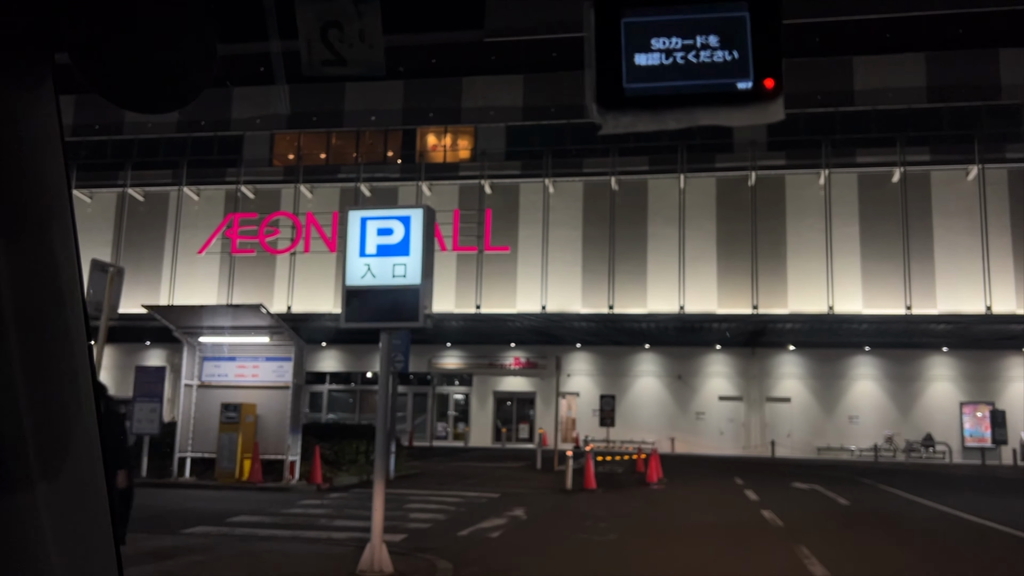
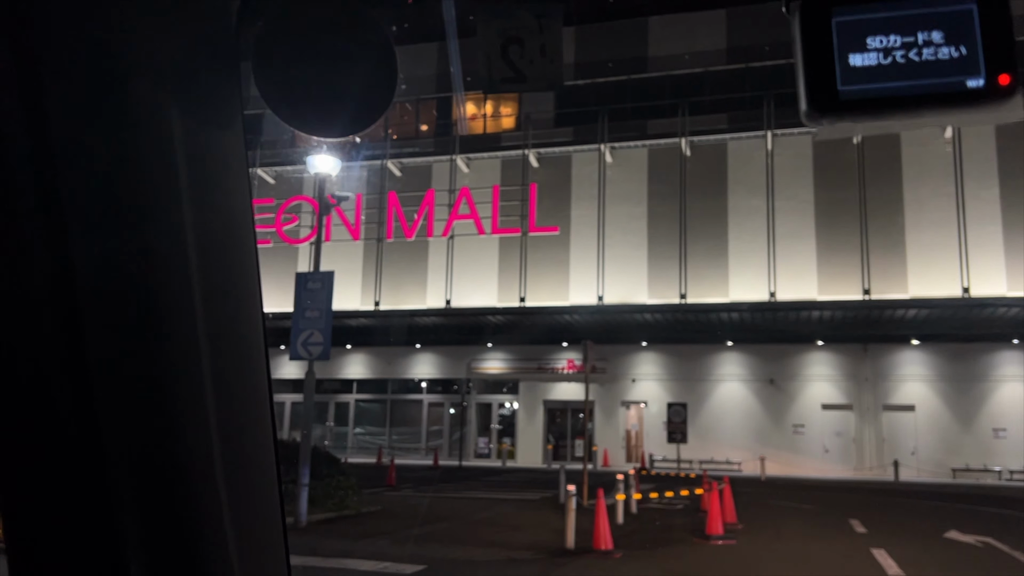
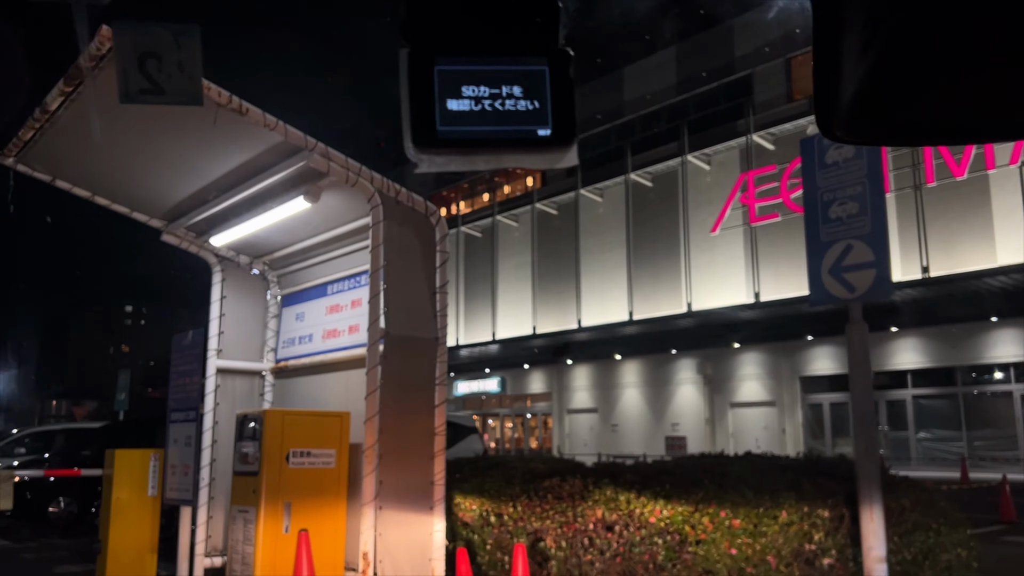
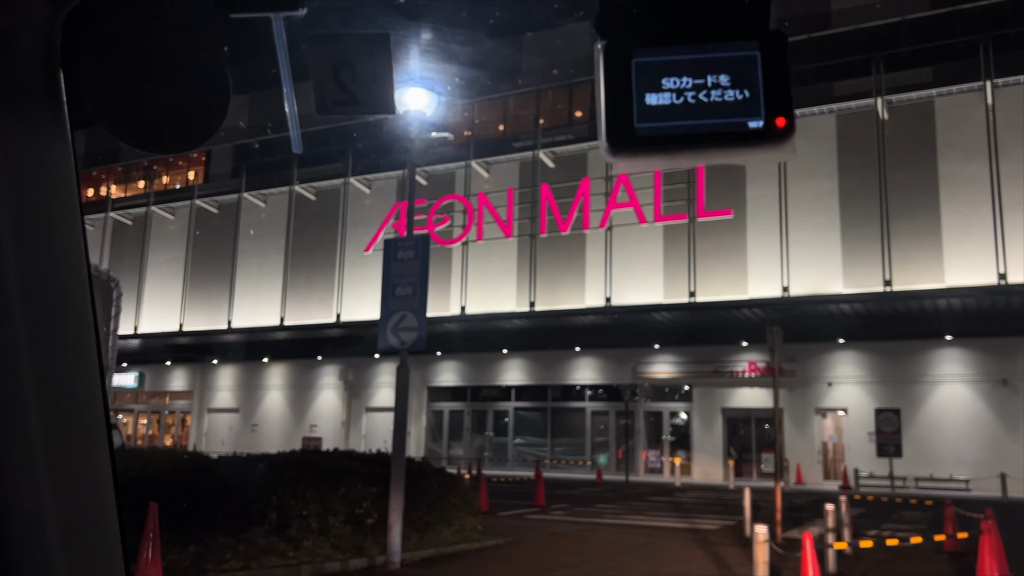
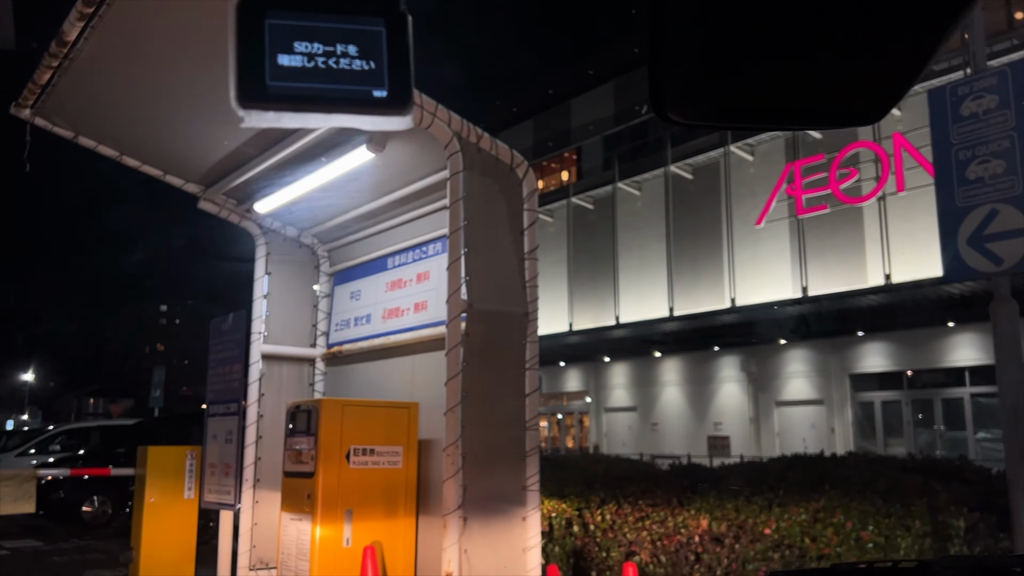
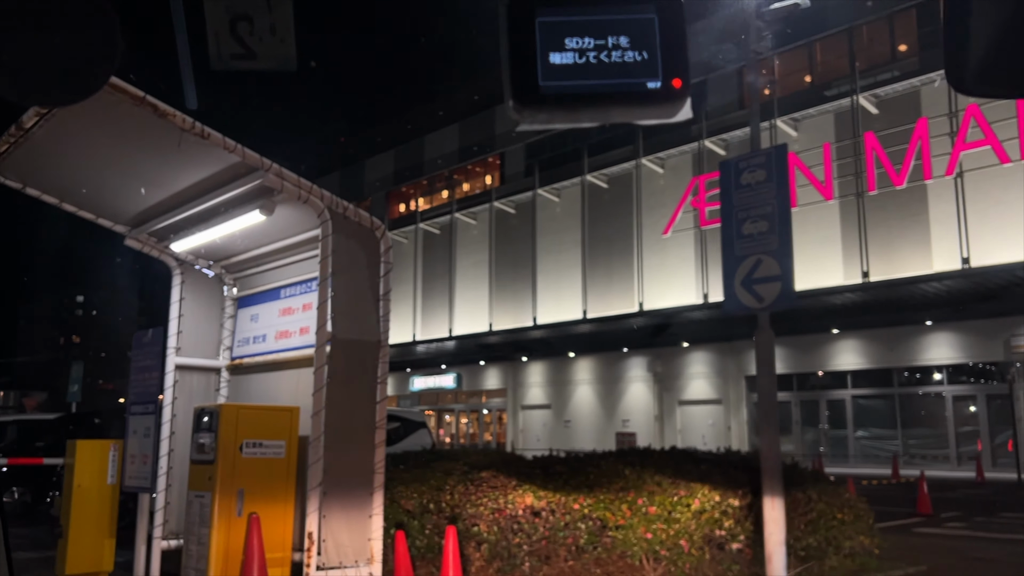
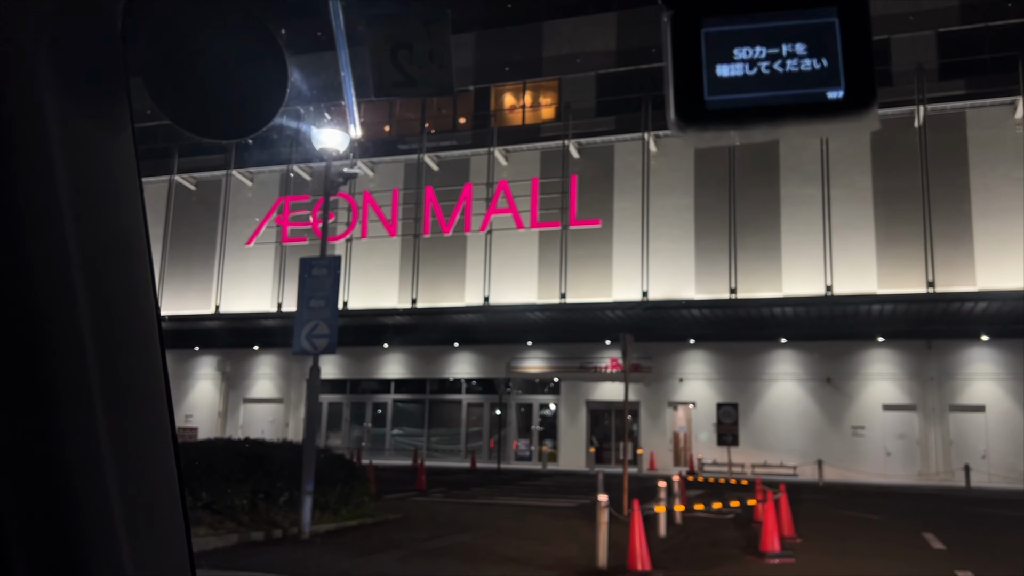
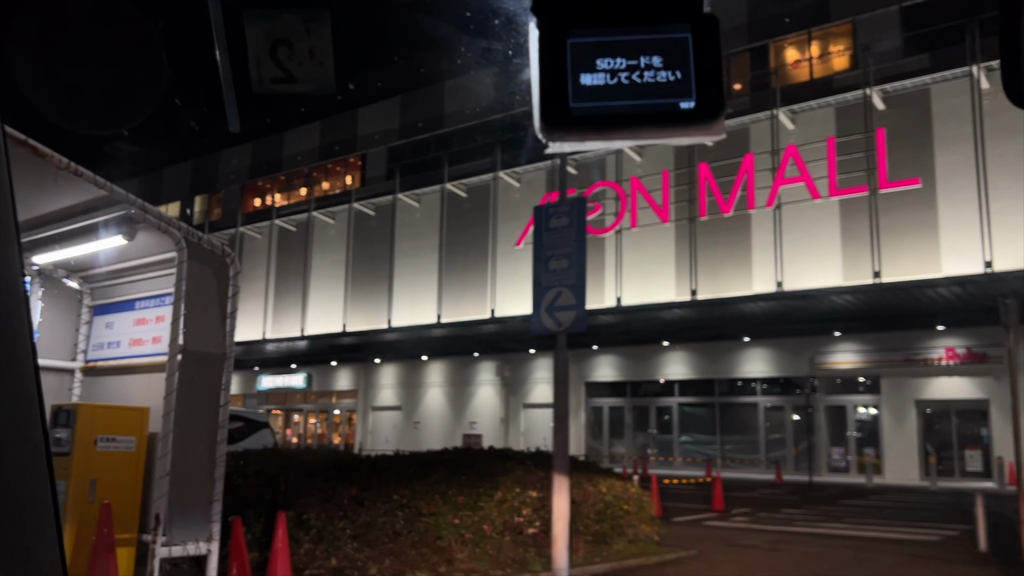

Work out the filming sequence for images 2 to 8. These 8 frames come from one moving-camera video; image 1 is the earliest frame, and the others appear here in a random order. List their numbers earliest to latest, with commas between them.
2, 7, 4, 8, 6, 3, 5
